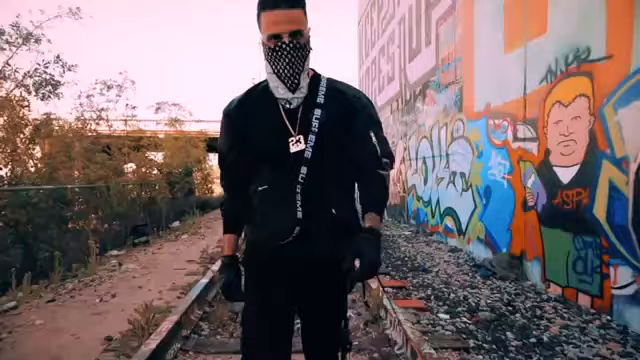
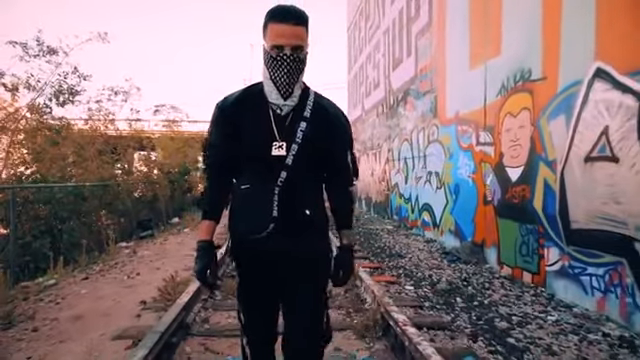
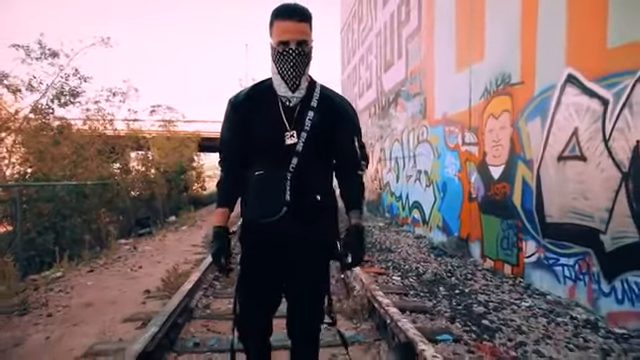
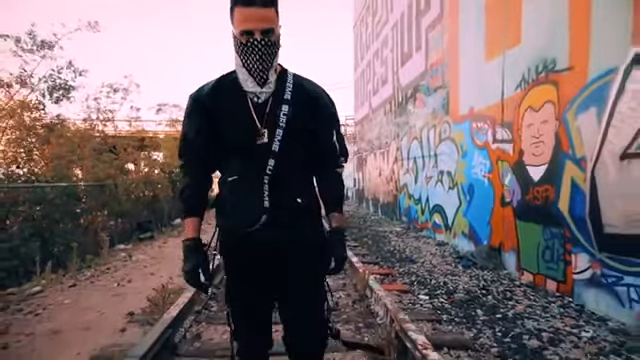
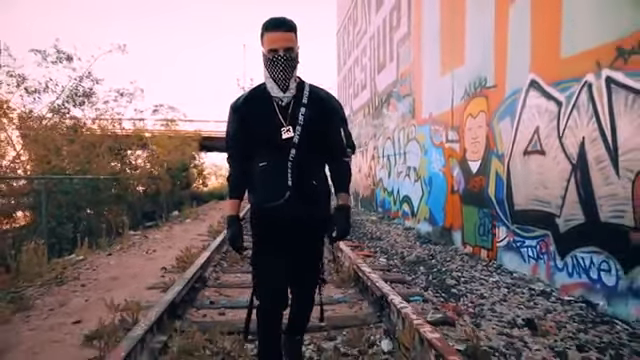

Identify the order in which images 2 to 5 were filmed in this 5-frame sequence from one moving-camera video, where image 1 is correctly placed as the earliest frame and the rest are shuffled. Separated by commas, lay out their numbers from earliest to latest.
4, 2, 3, 5
